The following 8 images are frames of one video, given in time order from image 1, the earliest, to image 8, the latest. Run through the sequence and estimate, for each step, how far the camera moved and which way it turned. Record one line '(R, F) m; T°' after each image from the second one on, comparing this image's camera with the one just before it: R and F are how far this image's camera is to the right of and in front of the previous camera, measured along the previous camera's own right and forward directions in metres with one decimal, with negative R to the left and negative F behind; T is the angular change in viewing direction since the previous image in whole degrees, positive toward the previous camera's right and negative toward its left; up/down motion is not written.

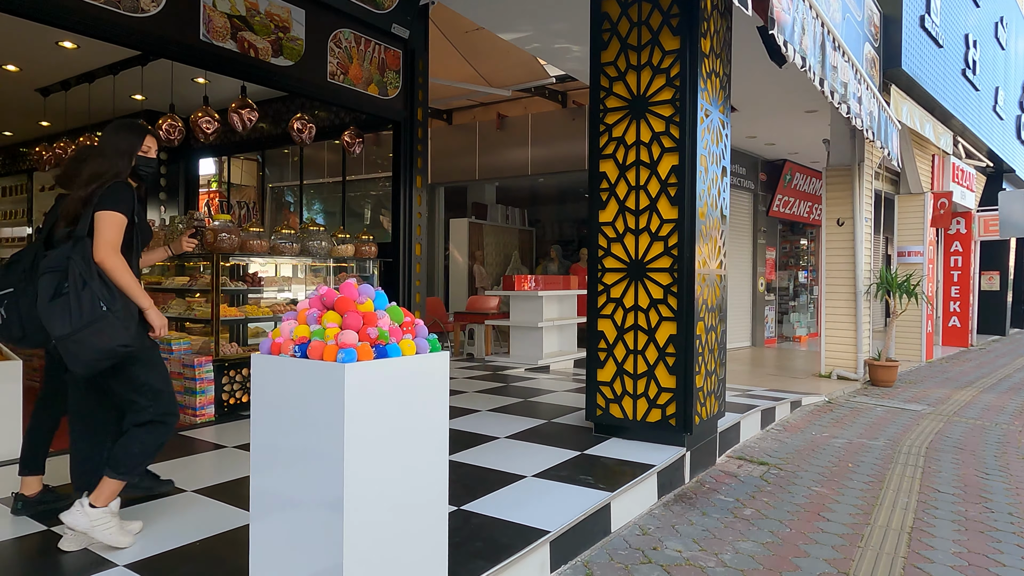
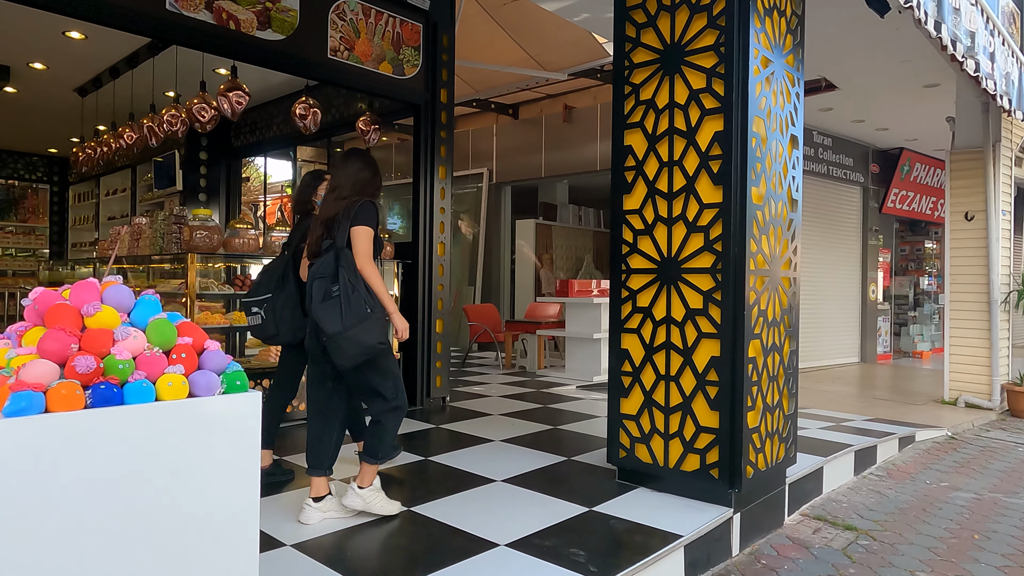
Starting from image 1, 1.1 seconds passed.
(+0.4, +0.8) m; -9°
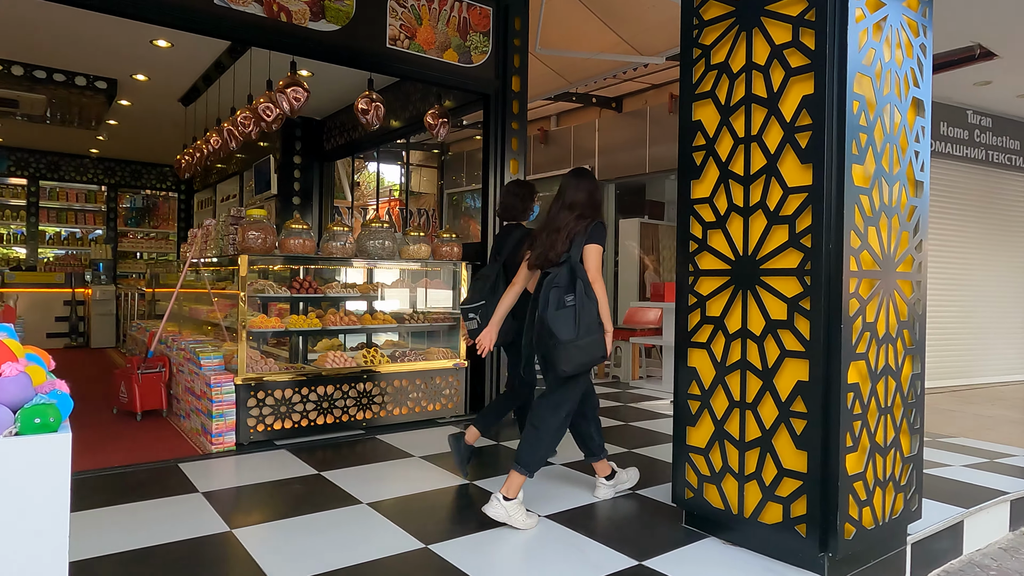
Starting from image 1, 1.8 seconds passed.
(+0.3, +0.4) m; -11°
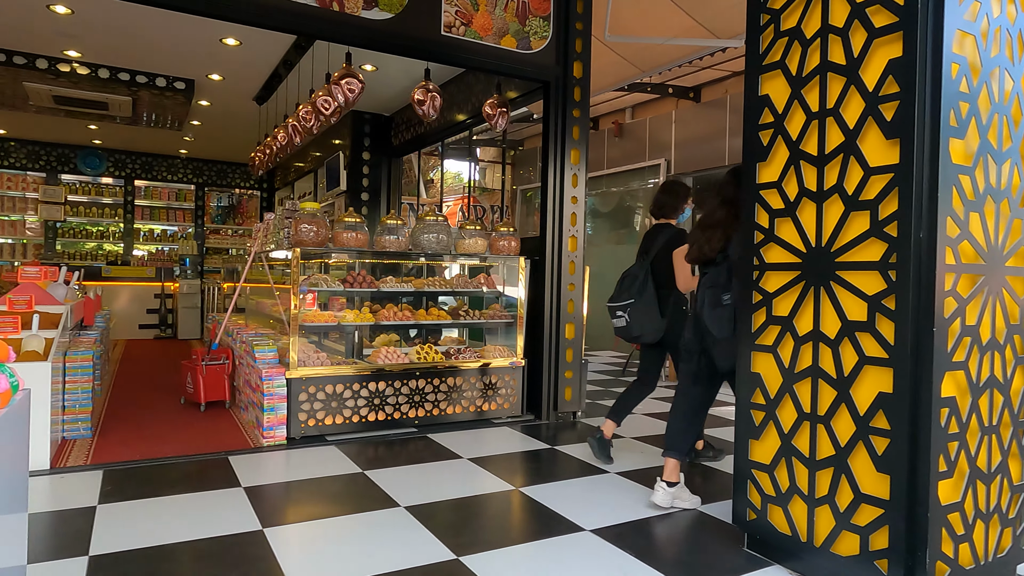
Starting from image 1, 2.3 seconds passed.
(+0.1, +0.2) m; -7°
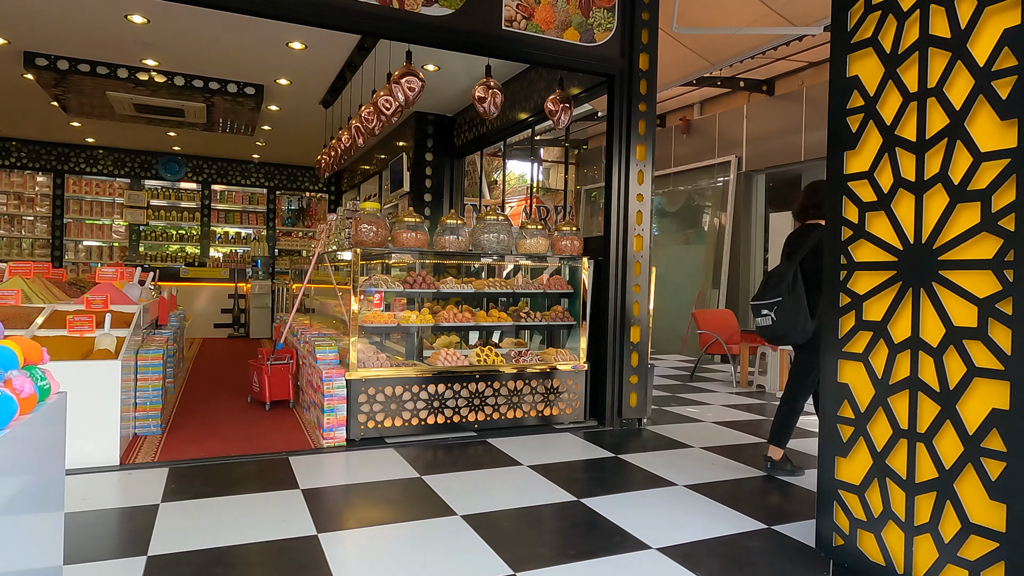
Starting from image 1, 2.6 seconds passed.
(0.0, +0.1) m; -6°
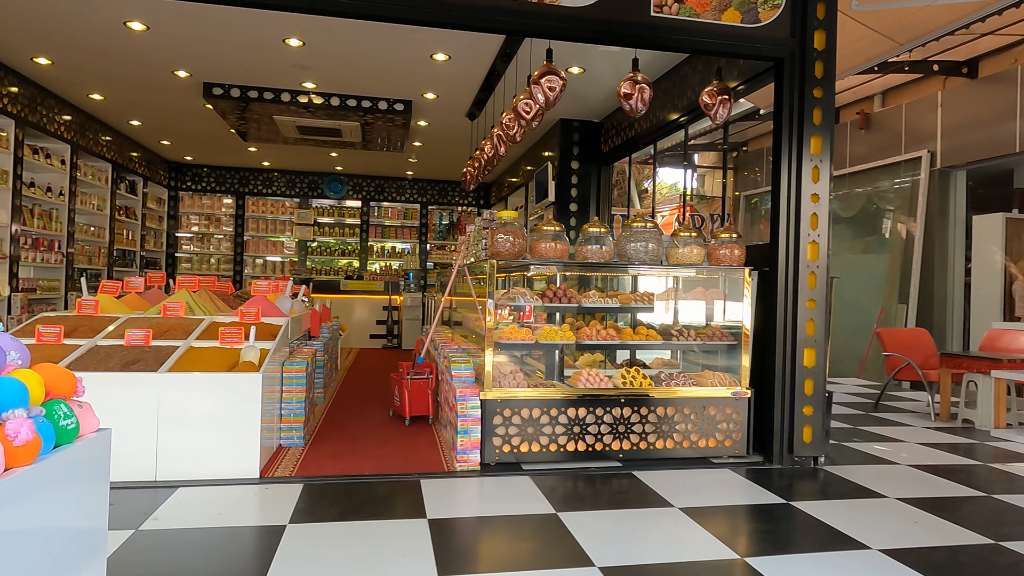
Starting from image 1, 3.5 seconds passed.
(0.0, +0.3) m; -13°
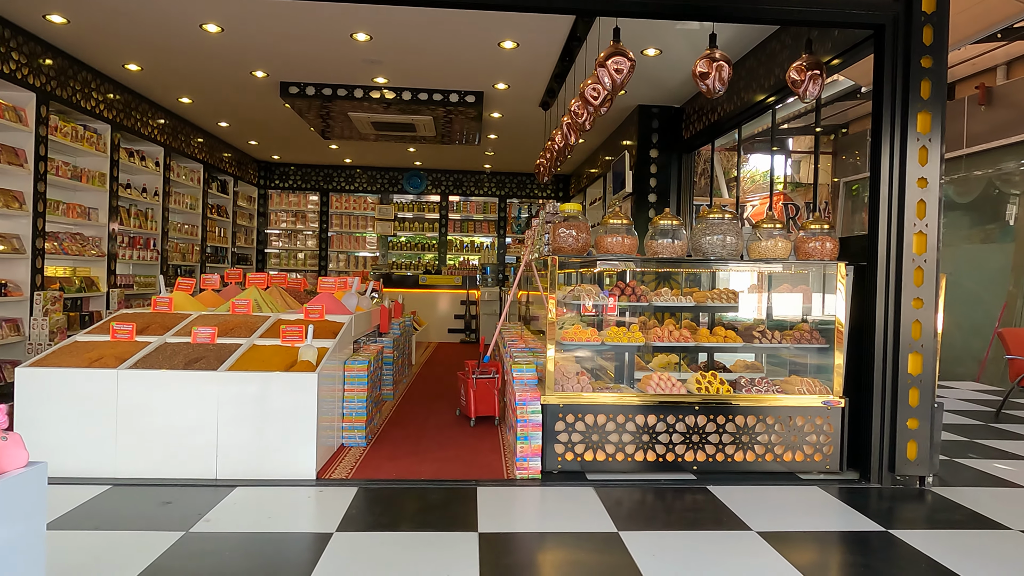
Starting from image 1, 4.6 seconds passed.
(+0.1, +0.2) m; -7°
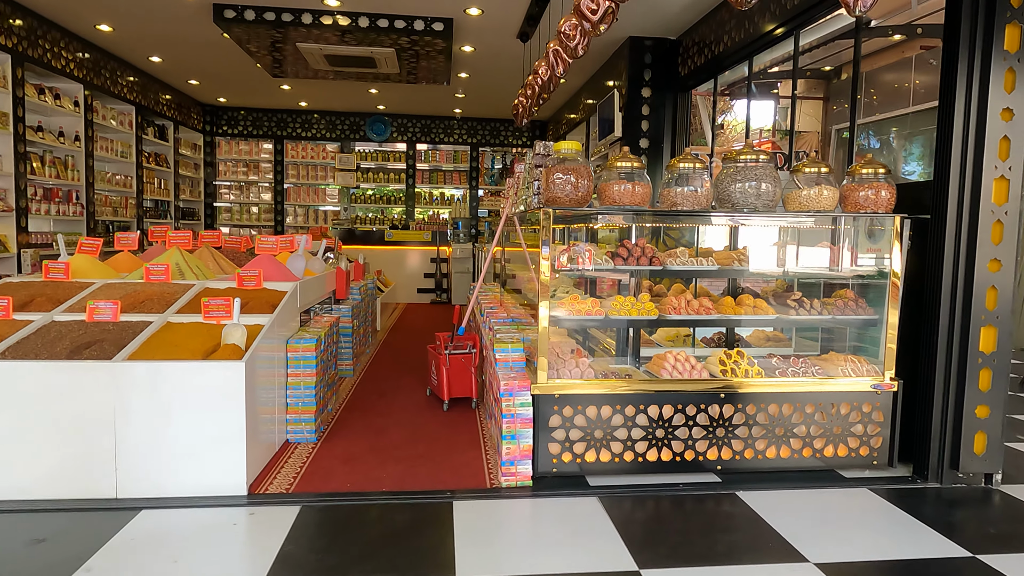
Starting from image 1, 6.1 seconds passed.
(0.0, +0.6) m; +3°
